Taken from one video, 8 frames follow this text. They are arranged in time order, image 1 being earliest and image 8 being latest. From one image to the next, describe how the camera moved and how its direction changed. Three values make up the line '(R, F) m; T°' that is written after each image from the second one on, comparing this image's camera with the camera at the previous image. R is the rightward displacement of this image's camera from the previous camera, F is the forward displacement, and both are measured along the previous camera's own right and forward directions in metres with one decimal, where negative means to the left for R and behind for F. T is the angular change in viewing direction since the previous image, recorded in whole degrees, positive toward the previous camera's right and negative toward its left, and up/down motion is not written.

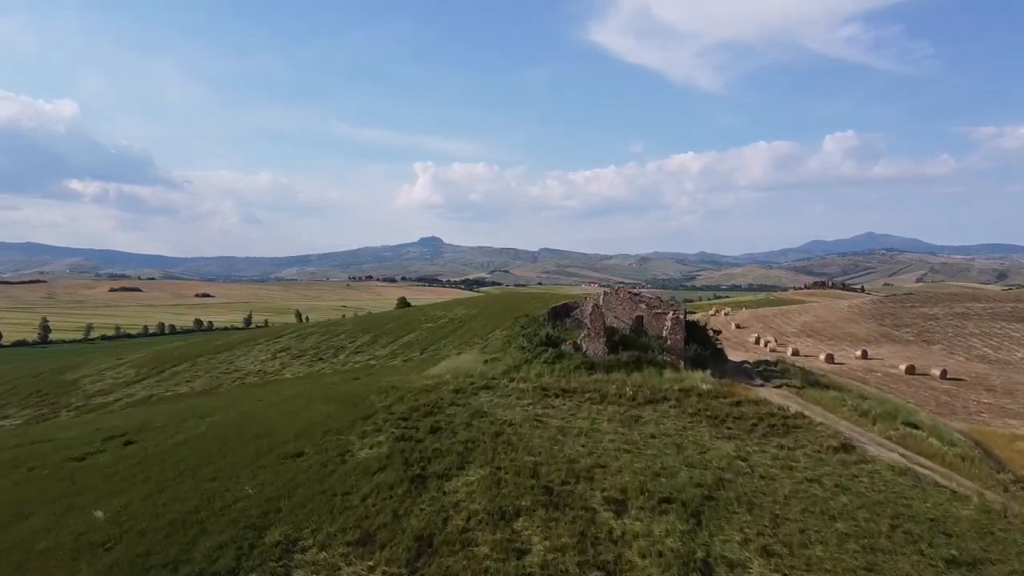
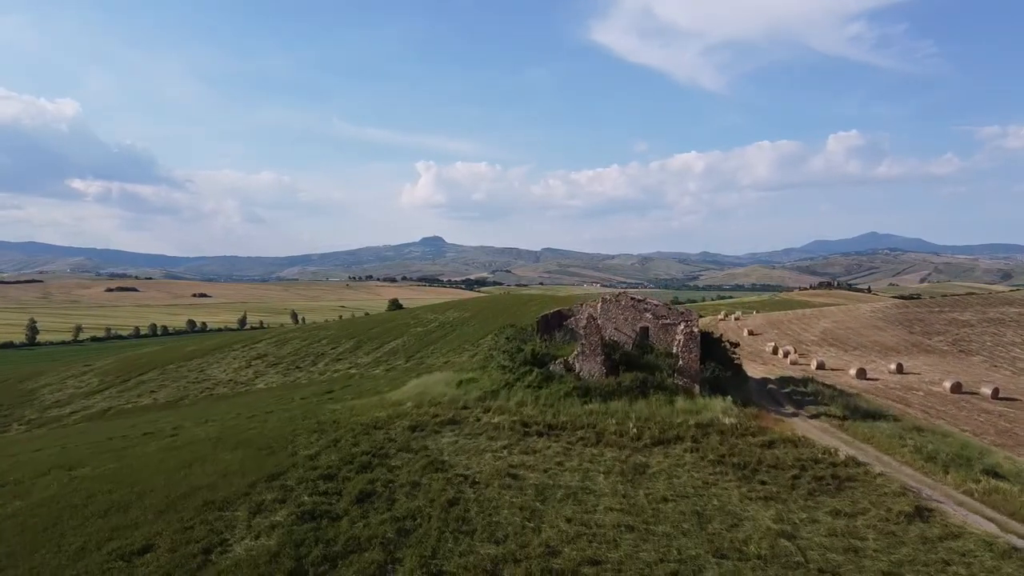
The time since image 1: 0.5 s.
(+0.9, +4.9) m; 0°
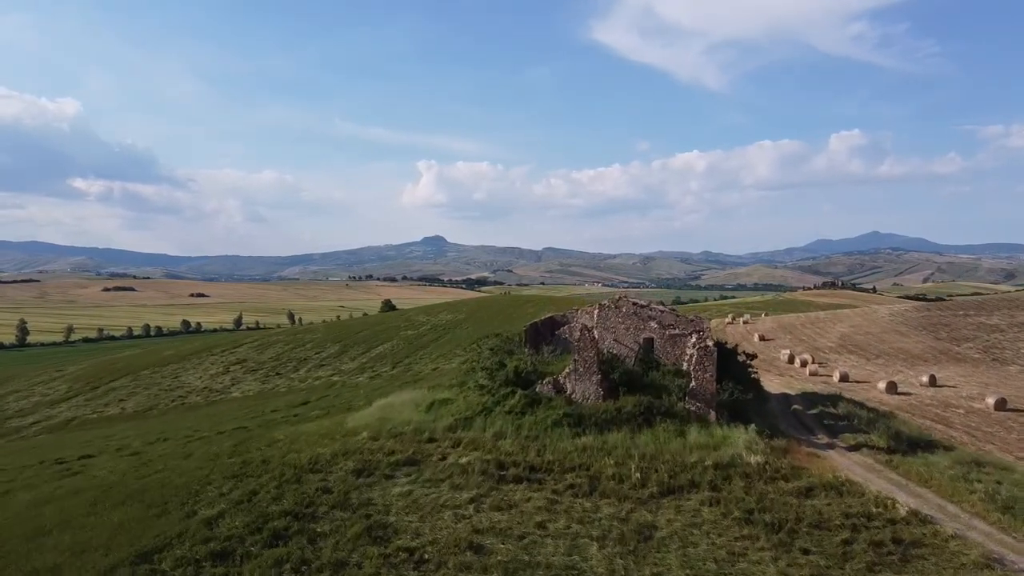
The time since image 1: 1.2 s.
(+0.7, +3.7) m; 0°
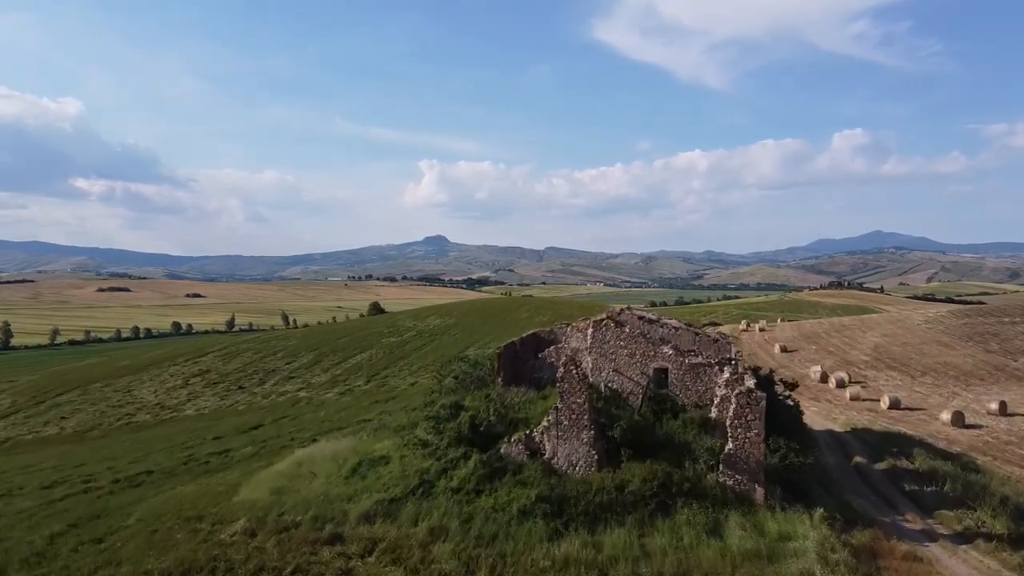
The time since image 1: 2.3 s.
(+1.0, +5.8) m; 0°
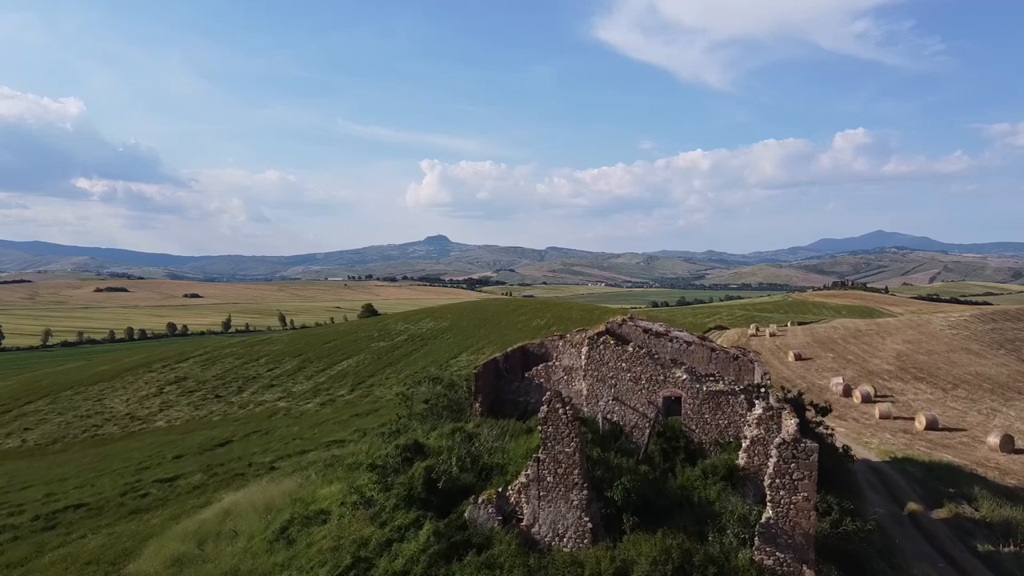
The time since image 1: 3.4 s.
(+0.5, +3.1) m; 0°
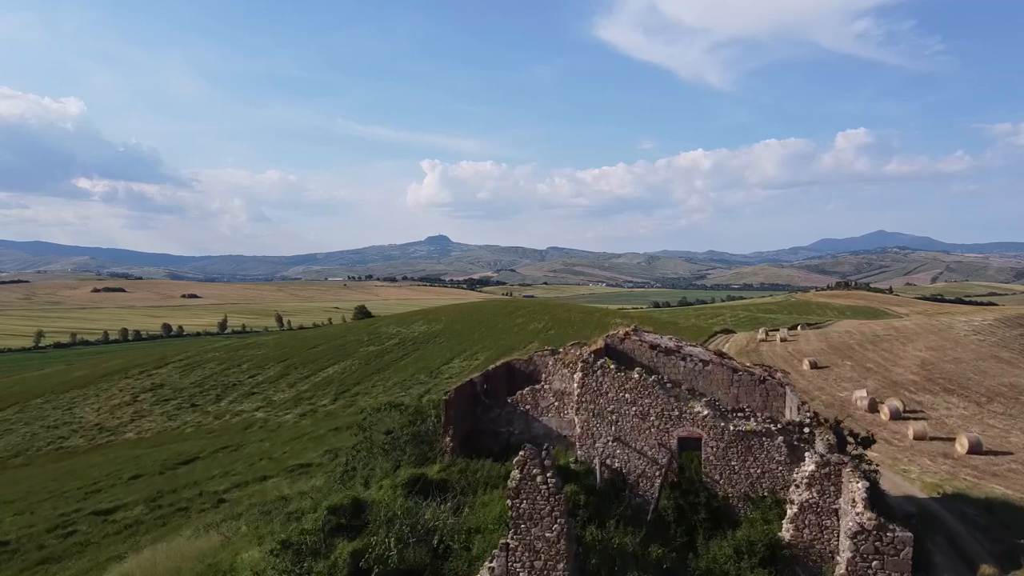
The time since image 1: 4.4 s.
(+0.5, +2.8) m; 0°
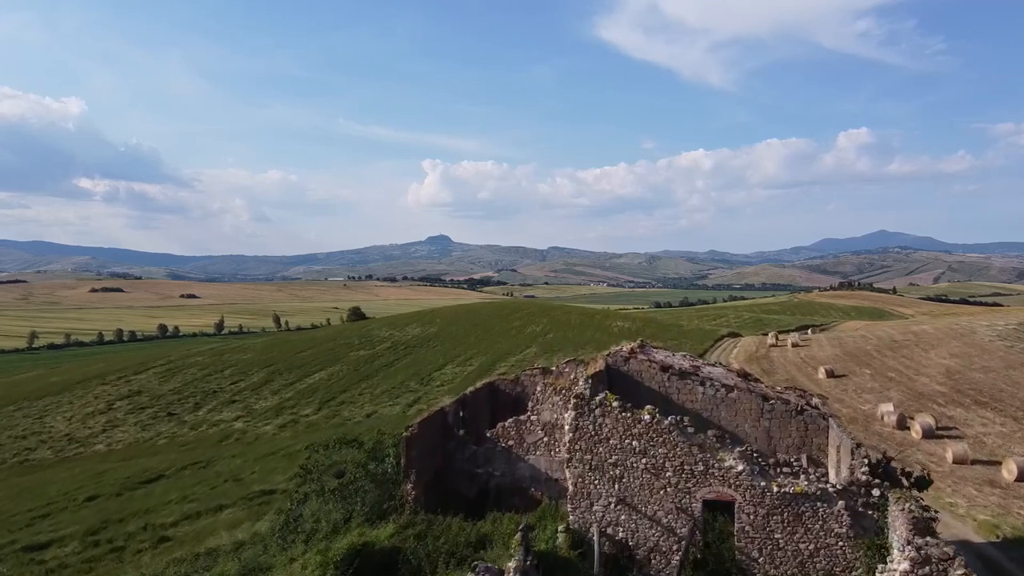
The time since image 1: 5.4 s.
(+0.4, +2.5) m; 0°
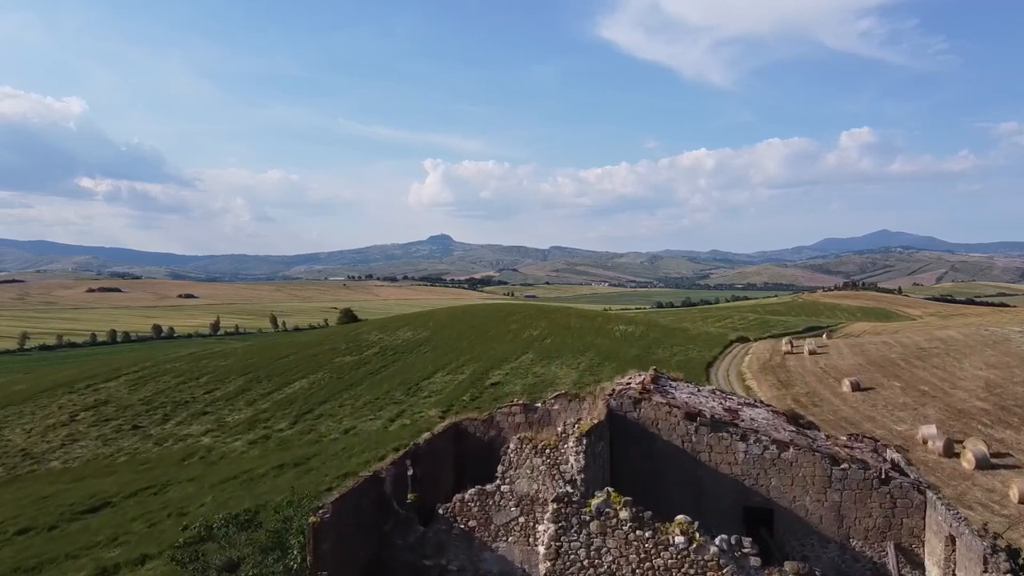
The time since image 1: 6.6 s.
(+0.5, +3.2) m; 0°
